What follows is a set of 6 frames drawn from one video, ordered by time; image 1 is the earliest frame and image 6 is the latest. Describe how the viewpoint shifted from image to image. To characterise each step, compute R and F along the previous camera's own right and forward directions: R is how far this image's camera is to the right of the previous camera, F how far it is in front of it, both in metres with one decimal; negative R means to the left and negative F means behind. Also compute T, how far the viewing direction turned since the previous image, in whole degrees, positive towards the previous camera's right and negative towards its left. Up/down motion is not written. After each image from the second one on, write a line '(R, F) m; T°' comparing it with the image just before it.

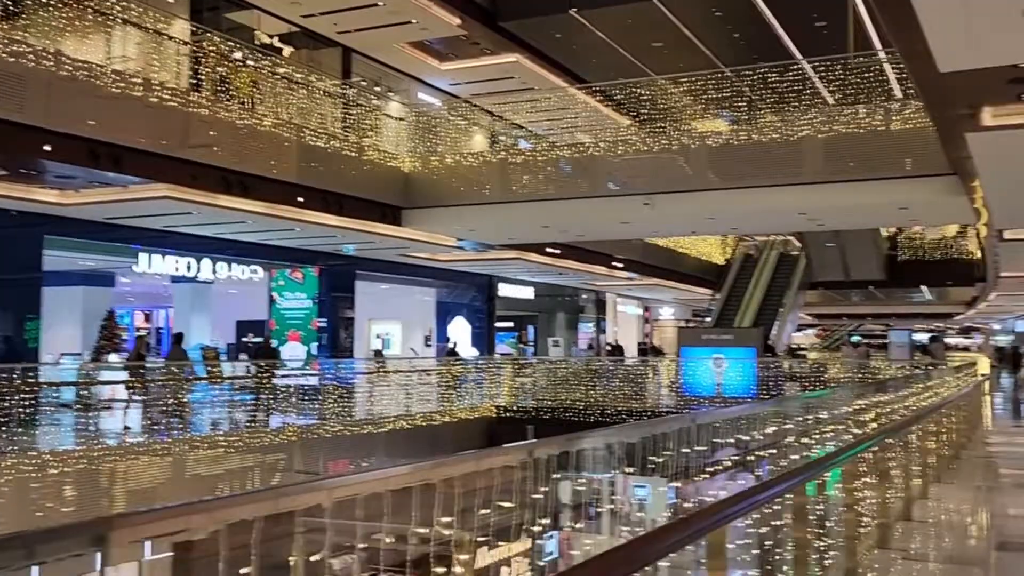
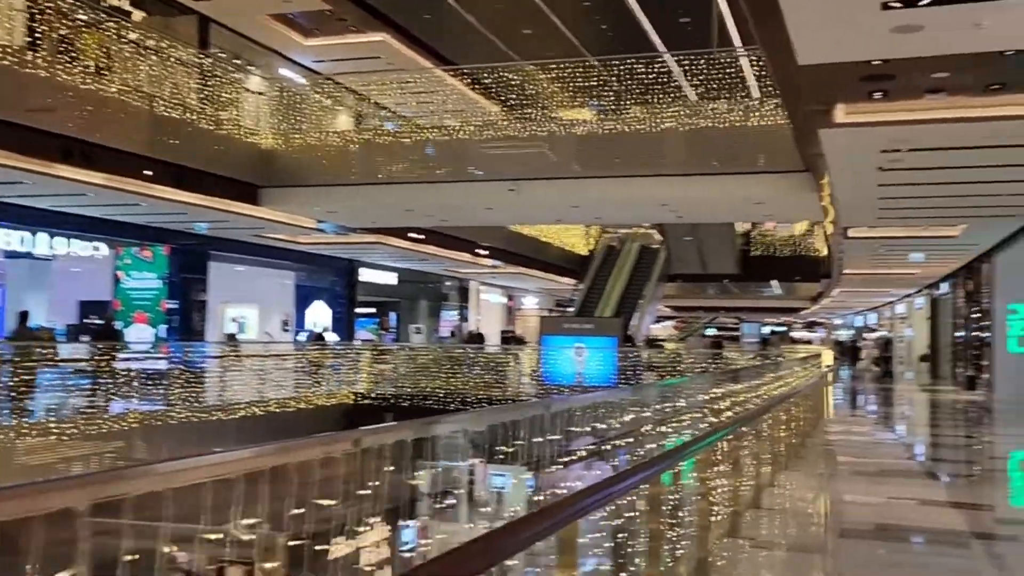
(+0.1, +0.2) m; +8°
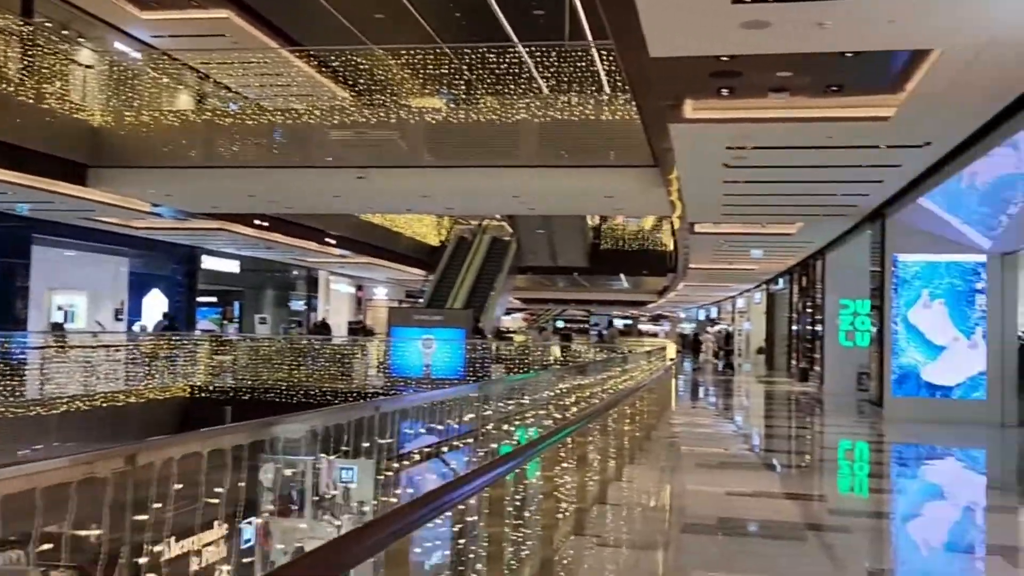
(+0.1, +0.2) m; +8°
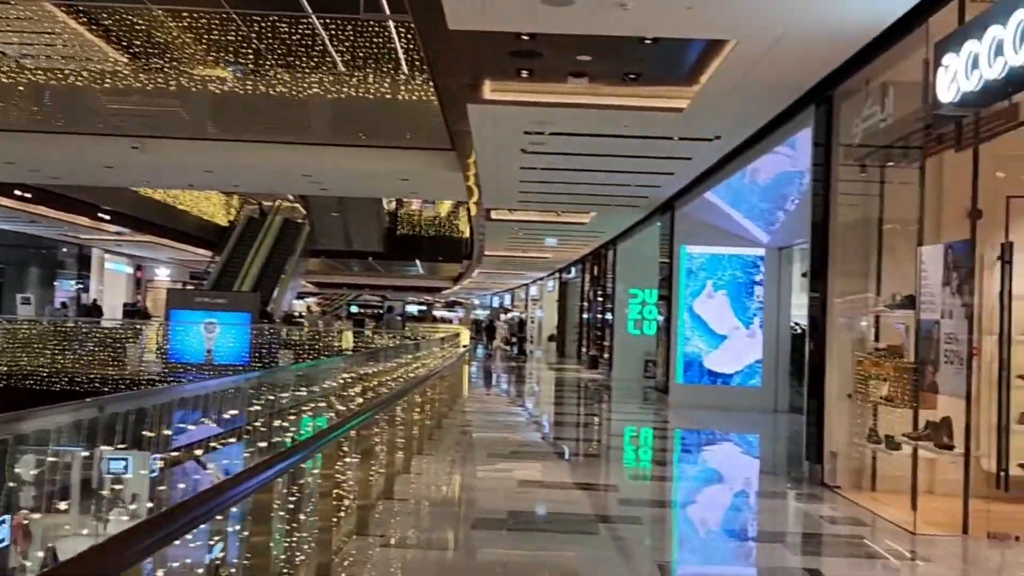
(+0.1, +0.3) m; +12°
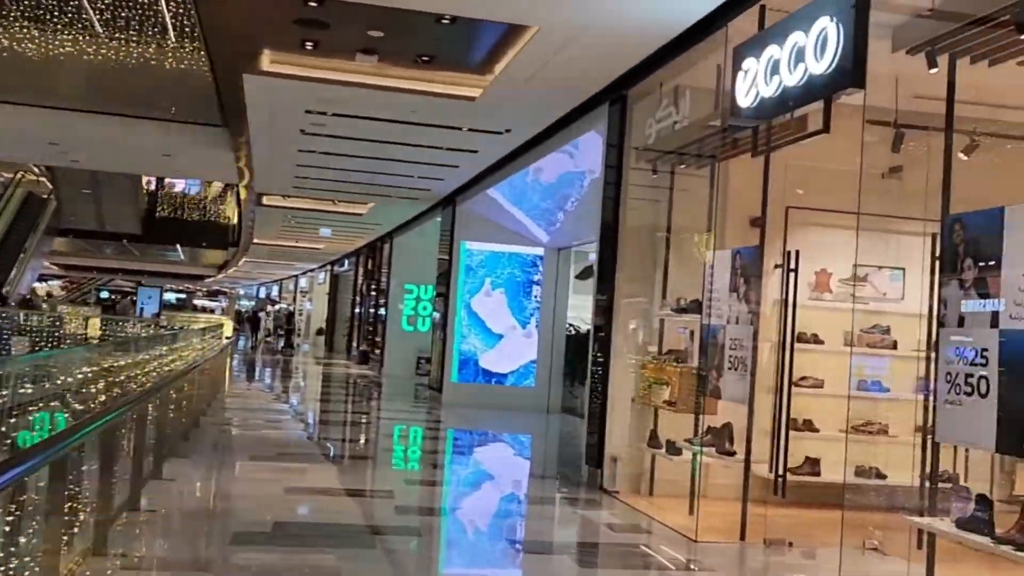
(0.0, +0.4) m; +13°
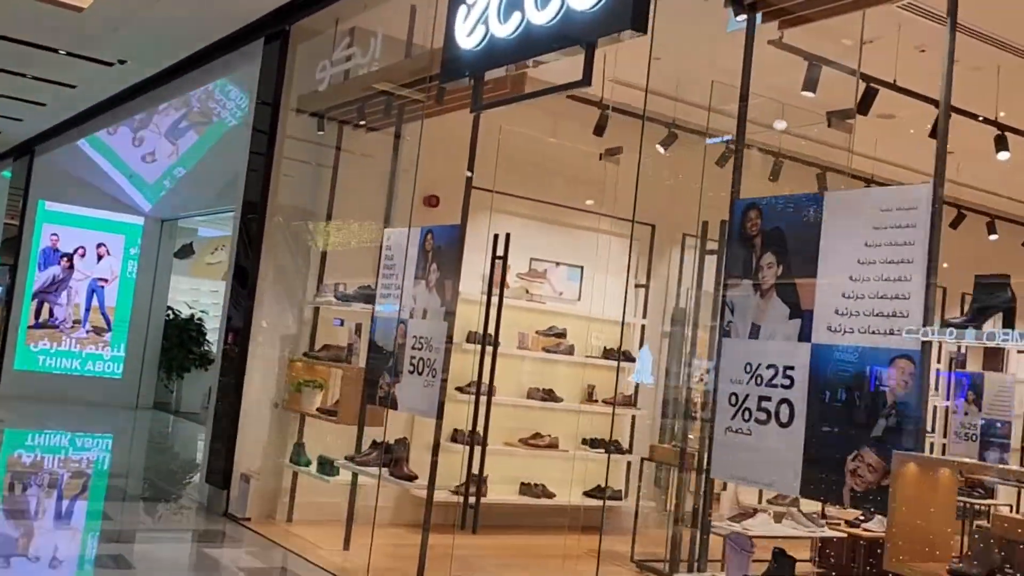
(-0.2, +1.2) m; +23°
